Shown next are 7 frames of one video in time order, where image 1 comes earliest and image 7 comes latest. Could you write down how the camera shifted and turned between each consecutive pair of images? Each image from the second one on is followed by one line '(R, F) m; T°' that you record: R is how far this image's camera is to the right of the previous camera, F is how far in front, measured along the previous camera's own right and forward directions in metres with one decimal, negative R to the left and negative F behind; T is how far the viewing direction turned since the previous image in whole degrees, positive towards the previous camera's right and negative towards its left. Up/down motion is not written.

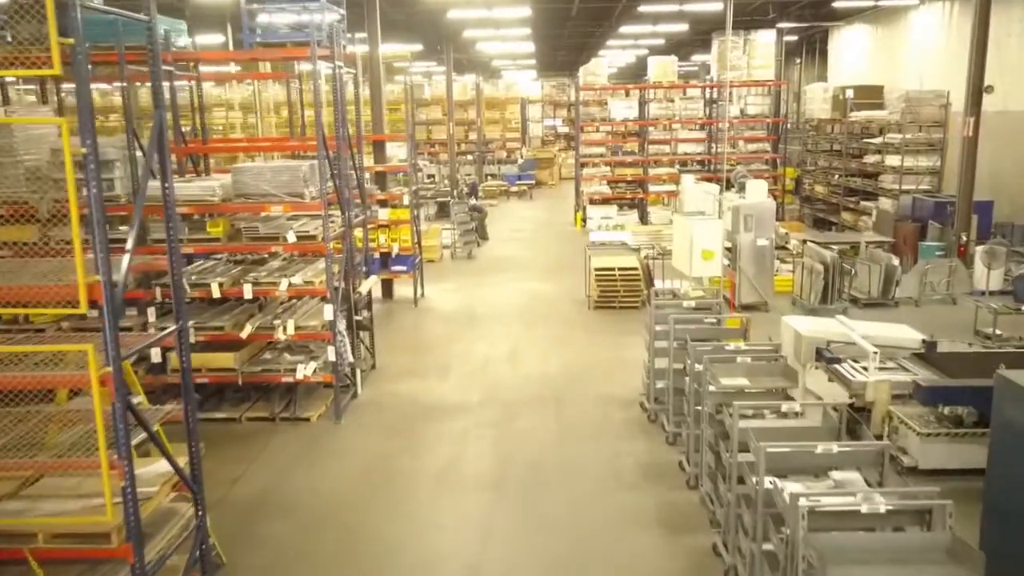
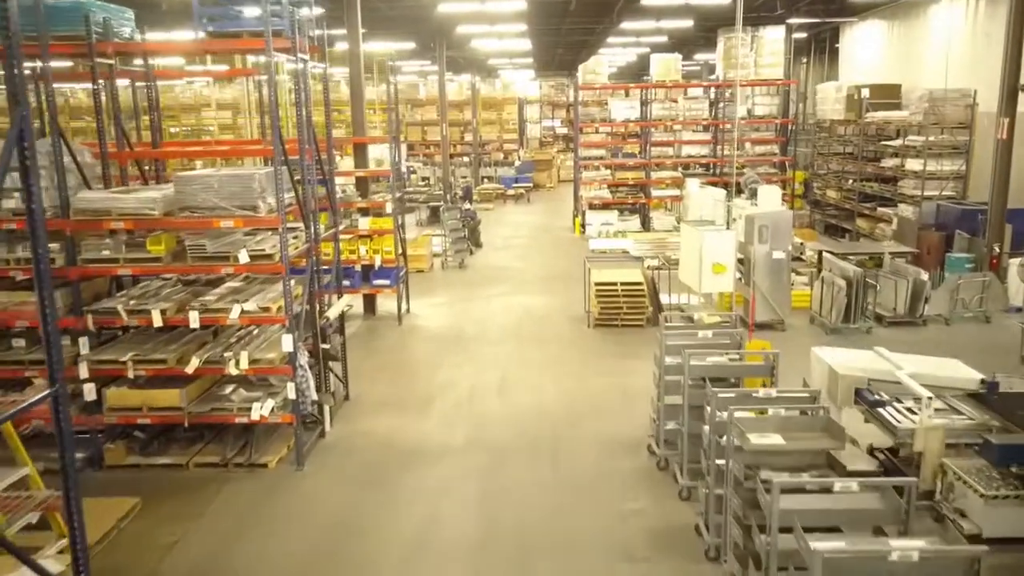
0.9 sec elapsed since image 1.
(+0.1, +0.9) m; 0°
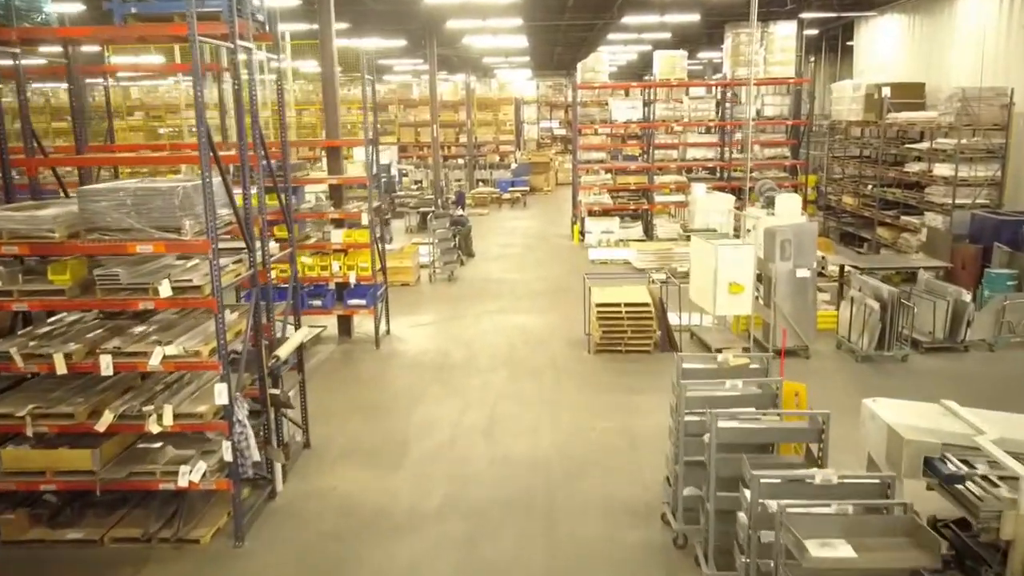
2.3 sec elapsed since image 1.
(+0.1, +1.1) m; 0°
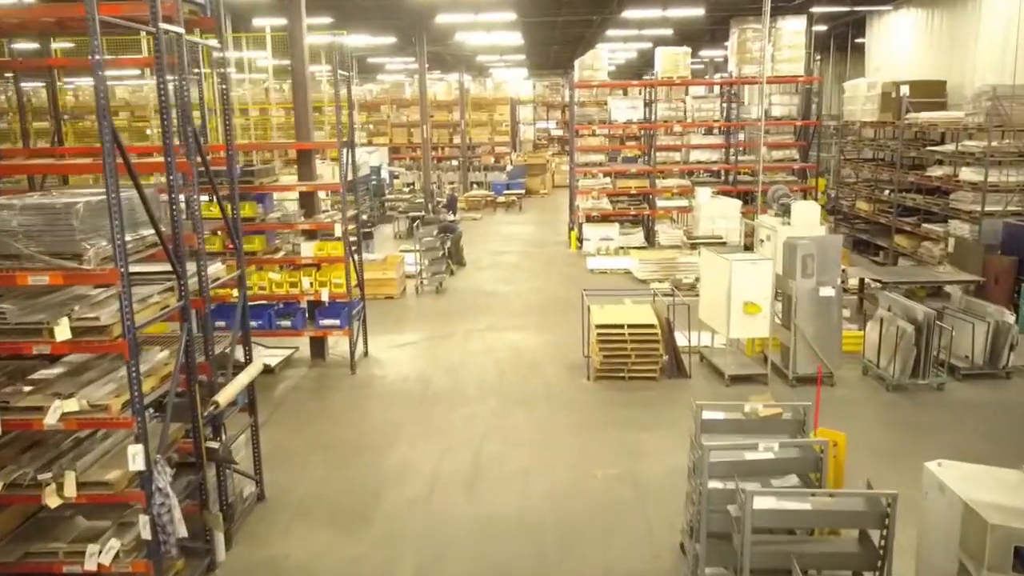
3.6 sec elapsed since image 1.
(+0.1, +0.9) m; 0°
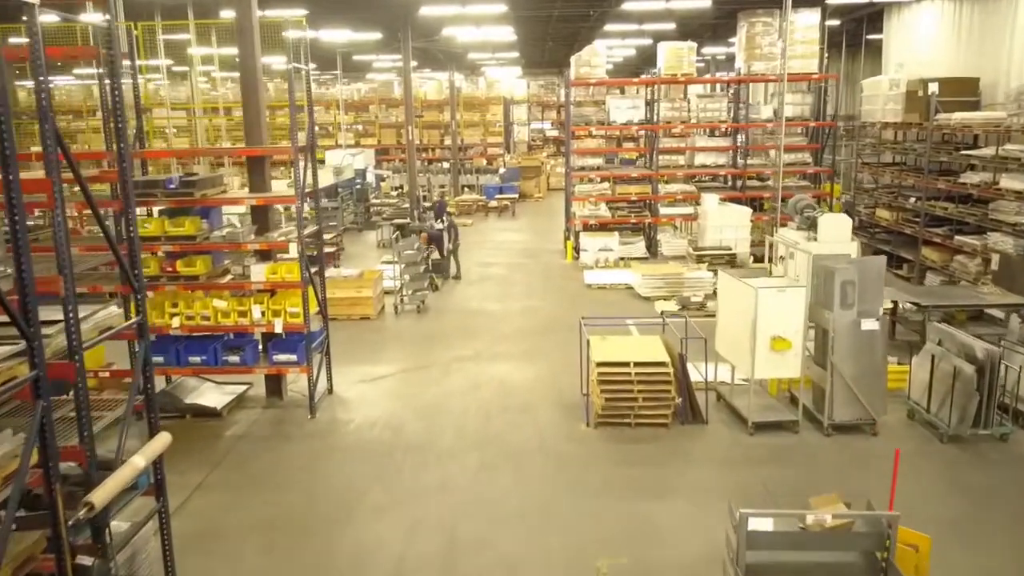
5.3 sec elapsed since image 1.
(+0.1, +1.2) m; 0°
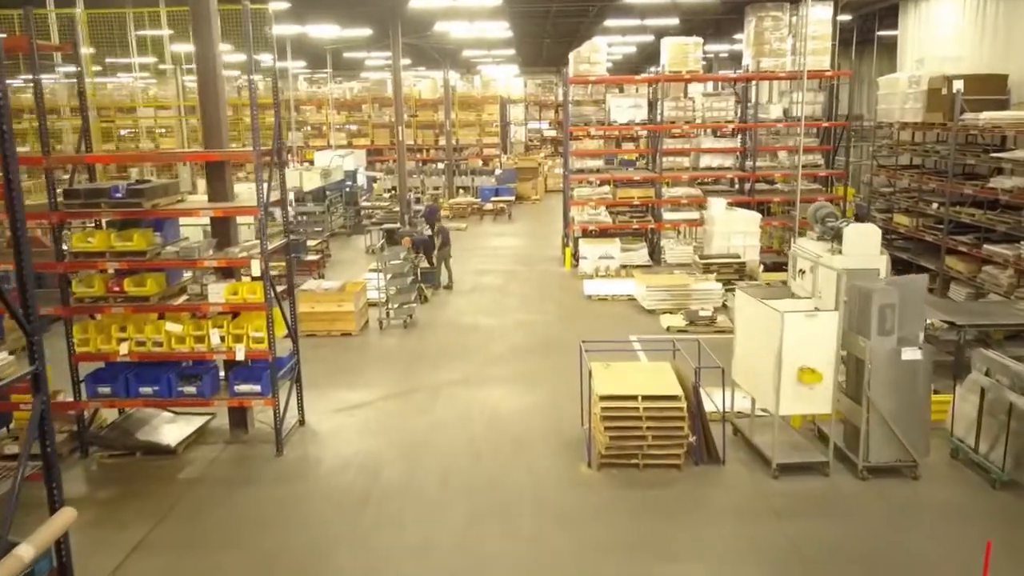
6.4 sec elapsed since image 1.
(+0.1, +0.8) m; 0°
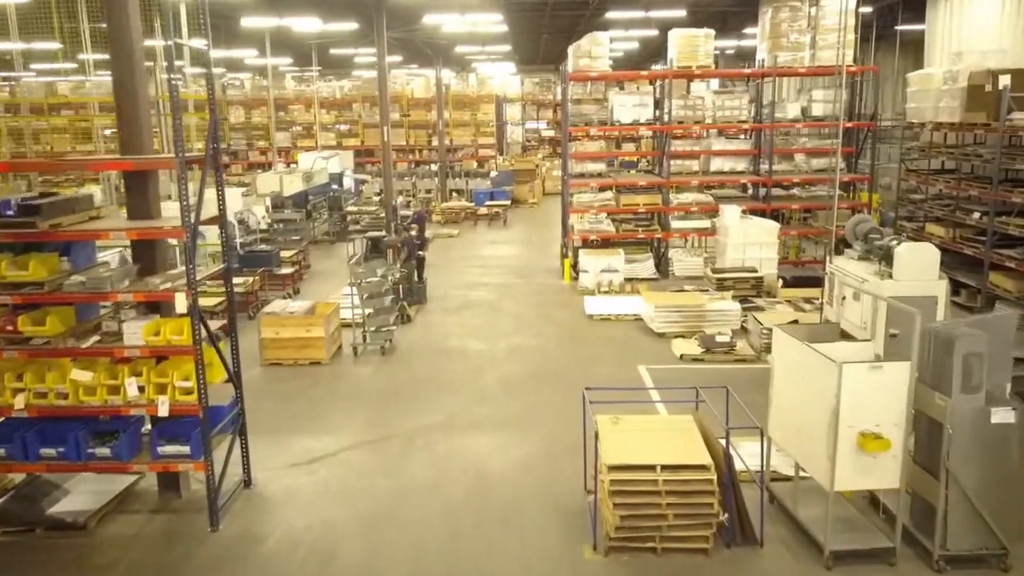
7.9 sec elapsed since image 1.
(+0.1, +1.2) m; 0°
